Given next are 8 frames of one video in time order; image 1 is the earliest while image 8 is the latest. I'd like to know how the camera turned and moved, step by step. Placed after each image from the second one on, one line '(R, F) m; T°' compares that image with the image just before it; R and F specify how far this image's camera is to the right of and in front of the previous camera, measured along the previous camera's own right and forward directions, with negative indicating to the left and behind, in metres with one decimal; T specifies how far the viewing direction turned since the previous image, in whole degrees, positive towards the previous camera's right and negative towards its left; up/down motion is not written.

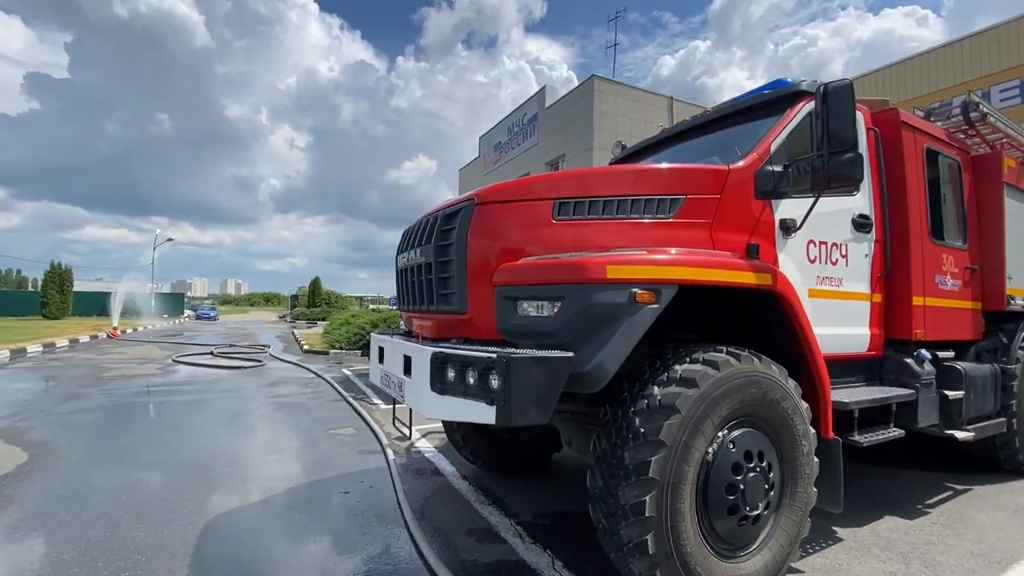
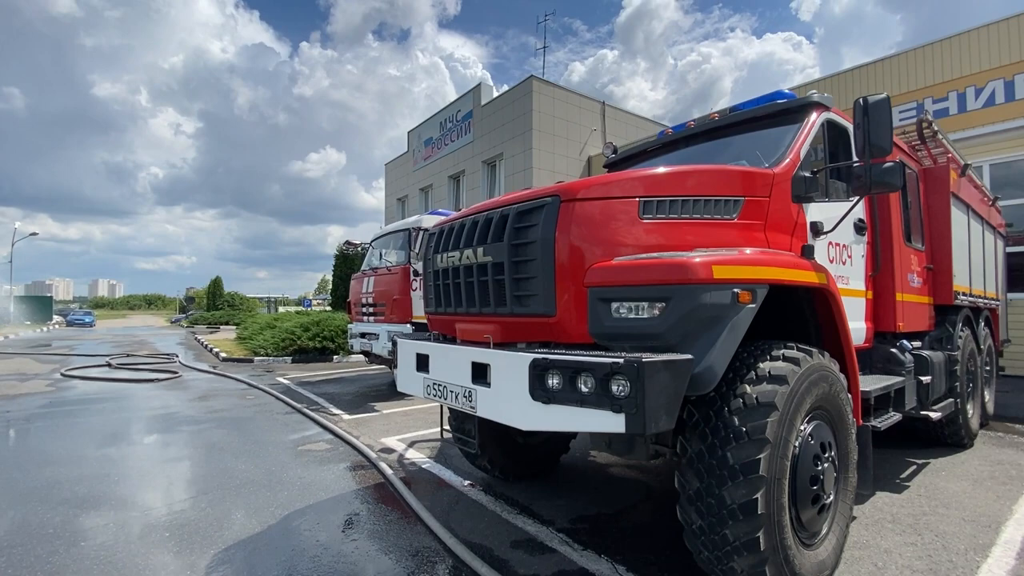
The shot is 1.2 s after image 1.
(-0.9, +0.2) m; +10°
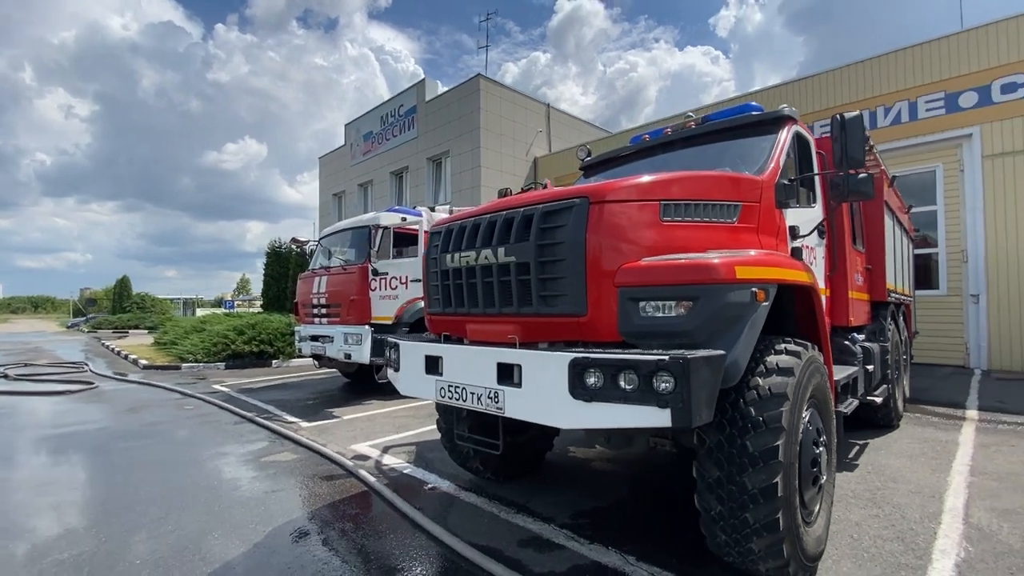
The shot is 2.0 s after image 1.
(-0.5, 0.0) m; +8°
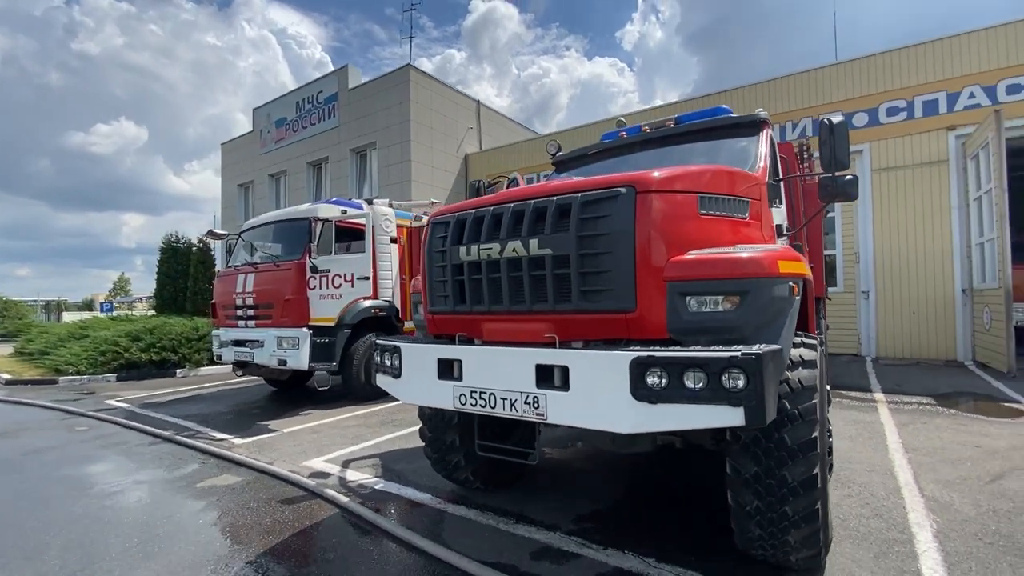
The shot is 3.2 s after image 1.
(-0.6, +0.3) m; +10°
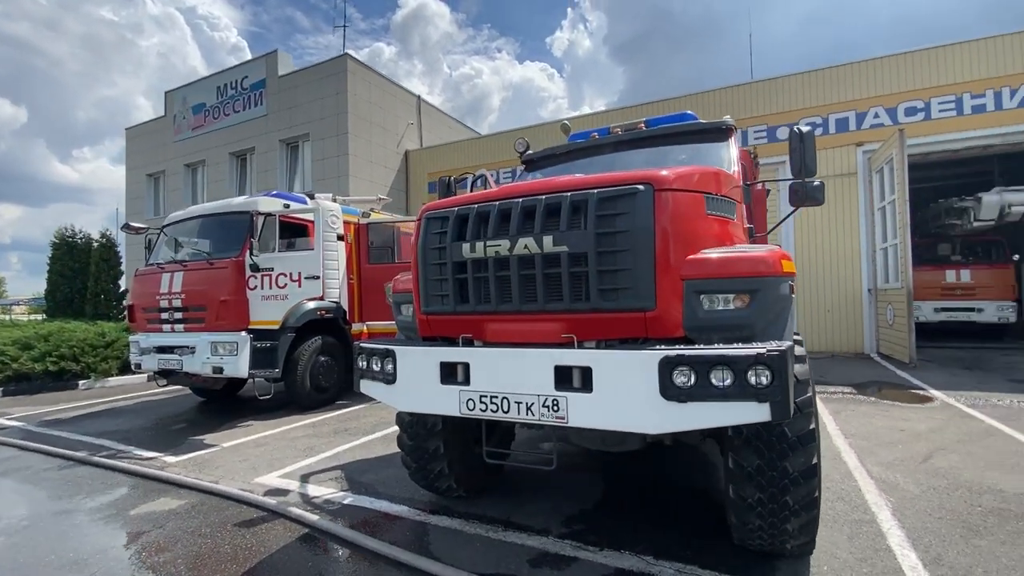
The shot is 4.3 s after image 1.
(-0.4, +0.1) m; +8°
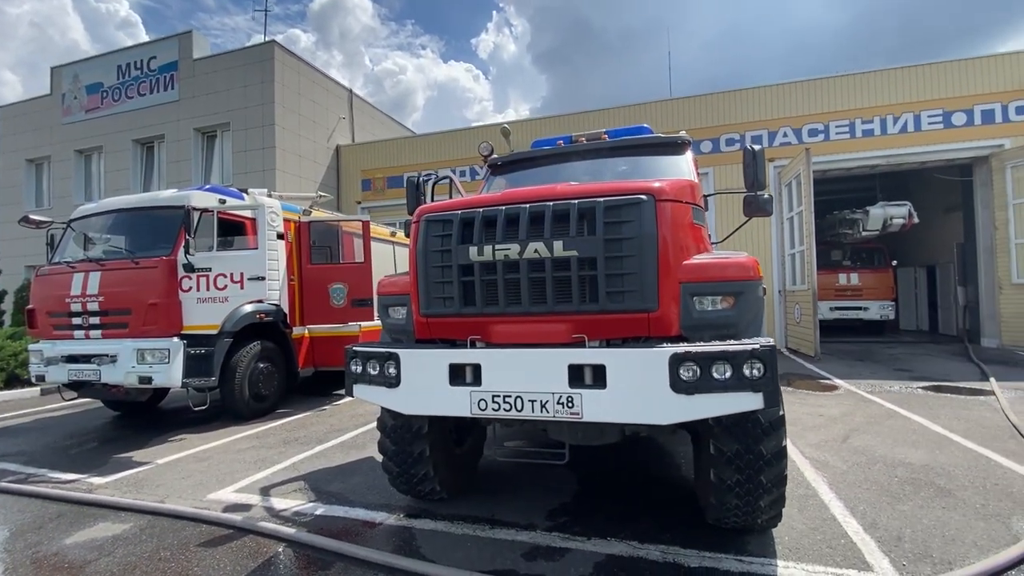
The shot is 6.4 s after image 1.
(-0.4, 0.0) m; +9°
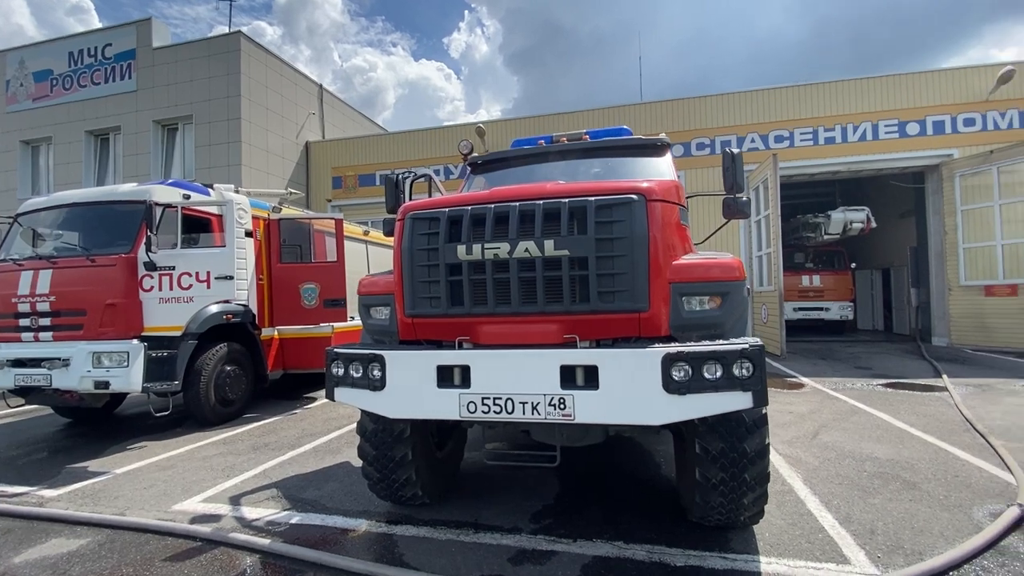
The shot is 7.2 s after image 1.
(-0.1, +0.1) m; +3°
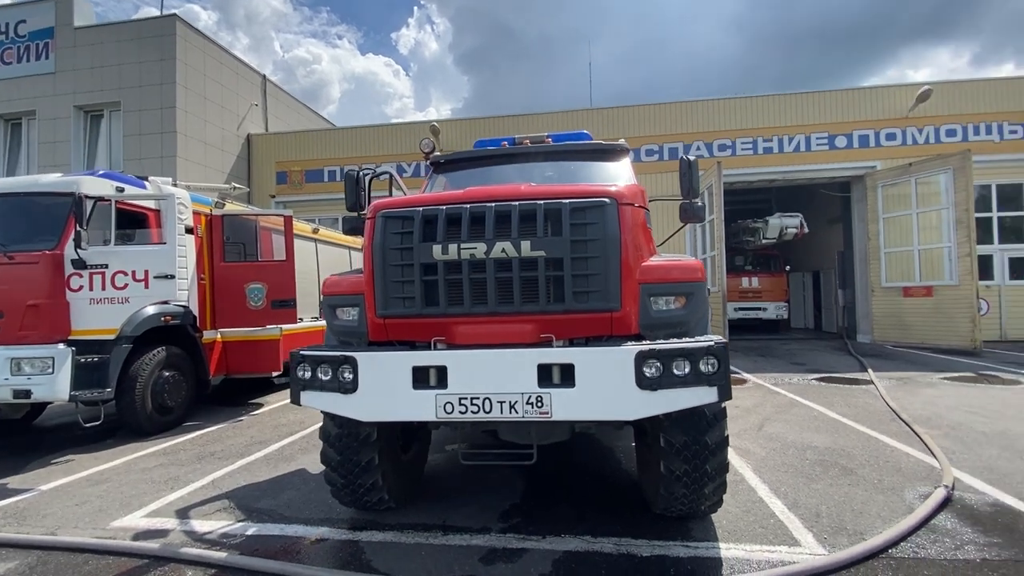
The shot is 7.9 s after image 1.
(-0.1, 0.0) m; +6°
